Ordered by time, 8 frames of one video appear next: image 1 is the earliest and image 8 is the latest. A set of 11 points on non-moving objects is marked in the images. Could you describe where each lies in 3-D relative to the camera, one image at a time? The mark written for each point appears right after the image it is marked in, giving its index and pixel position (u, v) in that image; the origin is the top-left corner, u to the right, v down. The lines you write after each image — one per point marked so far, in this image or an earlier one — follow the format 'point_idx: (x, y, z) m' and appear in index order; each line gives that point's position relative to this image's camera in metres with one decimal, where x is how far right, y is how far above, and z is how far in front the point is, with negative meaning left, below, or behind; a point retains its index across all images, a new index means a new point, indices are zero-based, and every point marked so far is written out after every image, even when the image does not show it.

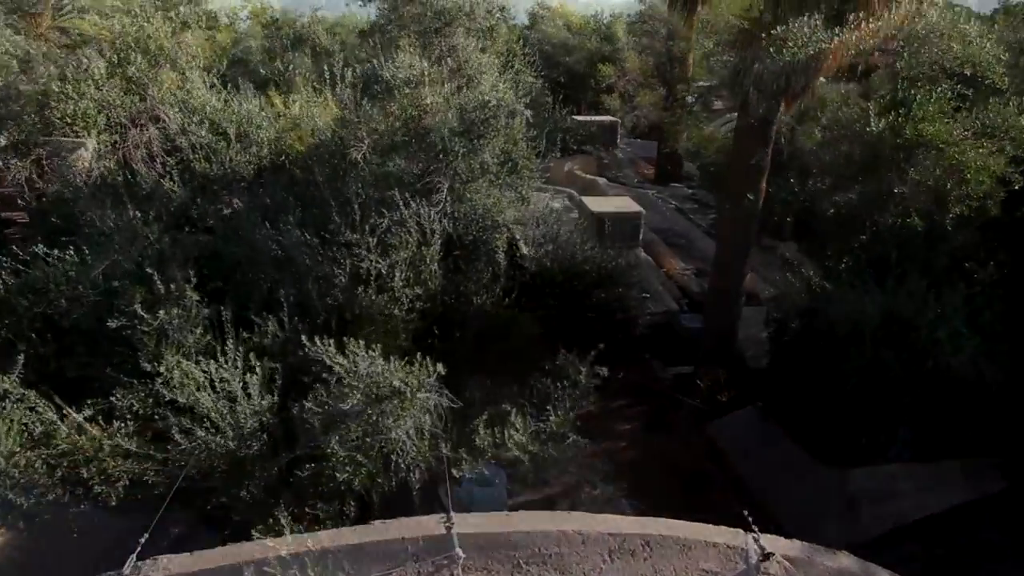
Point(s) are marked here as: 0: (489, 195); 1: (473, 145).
0: (-0.3, +1.3, +7.7) m
1: (-0.5, +2.0, +7.7) m
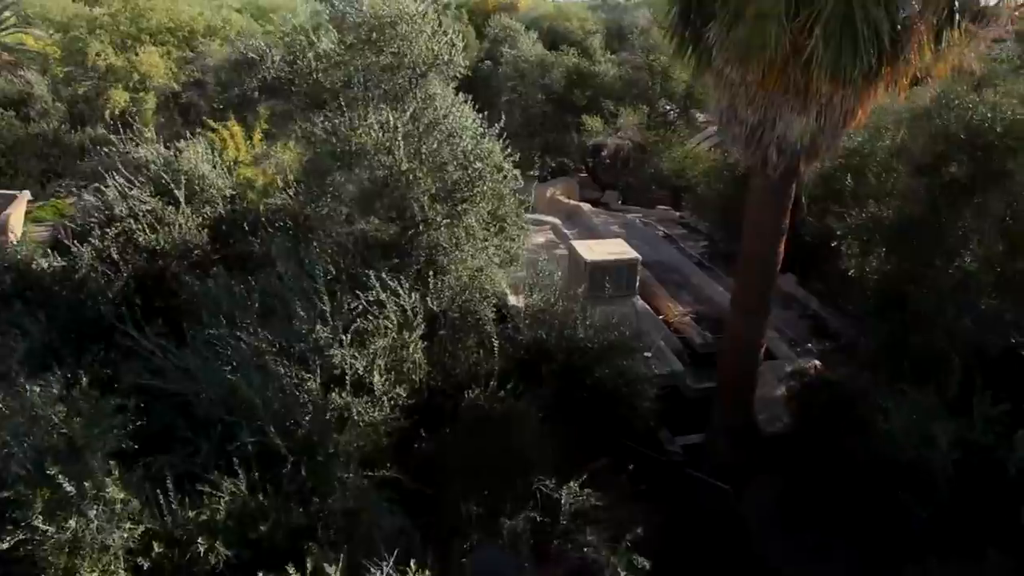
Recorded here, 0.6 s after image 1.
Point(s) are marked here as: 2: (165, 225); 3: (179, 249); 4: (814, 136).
0: (-0.4, +0.3, +6.8) m
1: (-0.7, +1.0, +6.9) m
2: (-4.6, +0.8, +7.4) m
3: (-4.3, +0.5, +7.2) m
4: (+3.0, +1.5, +5.6) m
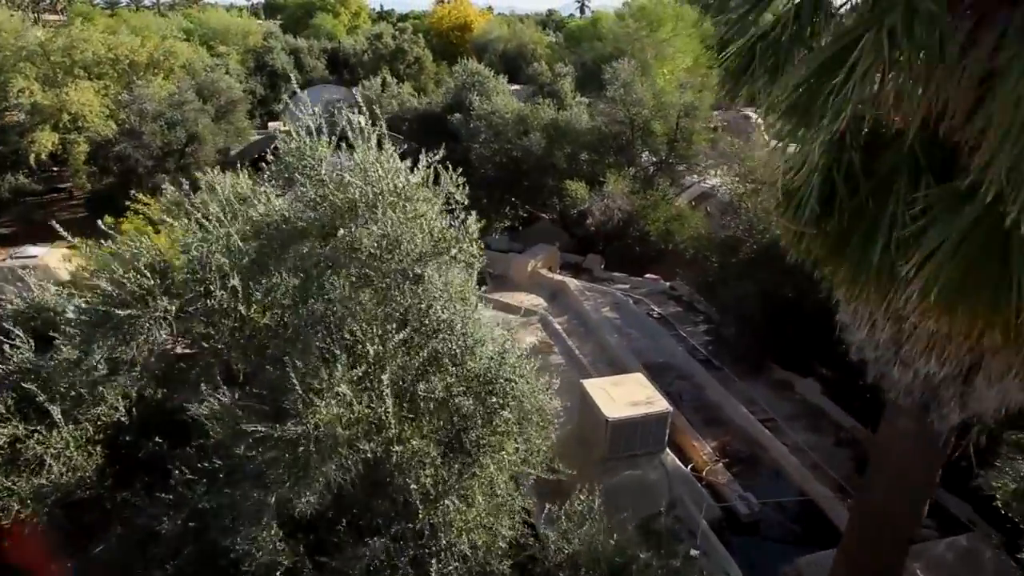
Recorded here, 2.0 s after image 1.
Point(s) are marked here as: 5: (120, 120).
0: (-0.1, -2.0, +4.7) m
1: (-0.4, -1.4, +4.7) m
2: (-4.3, -1.6, +5.0) m
3: (-4.0, -2.0, +4.8) m
4: (+3.4, -0.7, +3.7) m
5: (-13.0, +5.6, +18.6) m
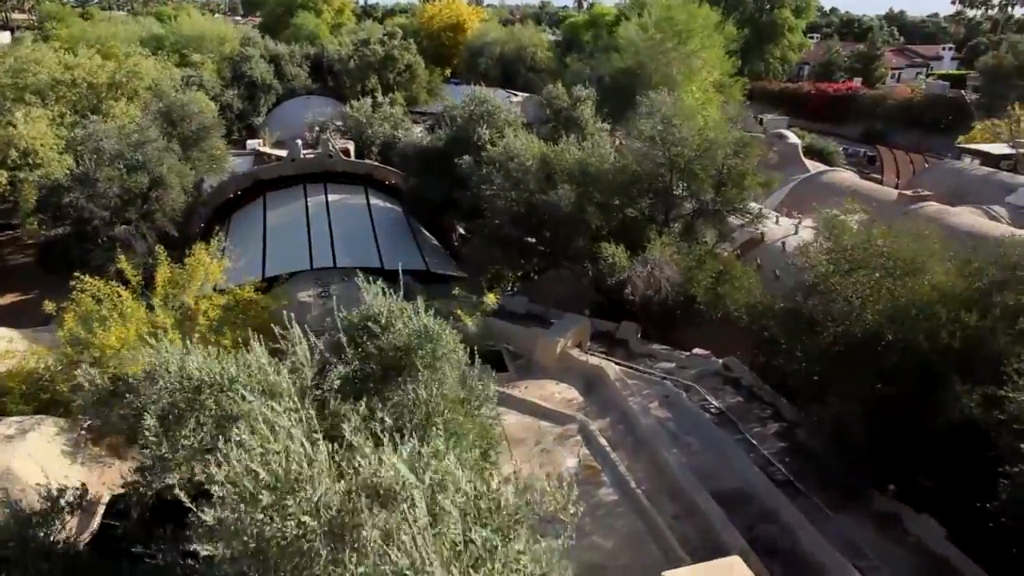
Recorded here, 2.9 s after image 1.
0: (+0.6, -3.8, +2.6) m
1: (+0.3, -3.2, +2.6) m
2: (-3.6, -3.6, +2.9) m
3: (-3.3, -3.9, +2.7) m
4: (+4.1, -2.5, +1.7) m
5: (-12.7, +3.7, +16.3) m
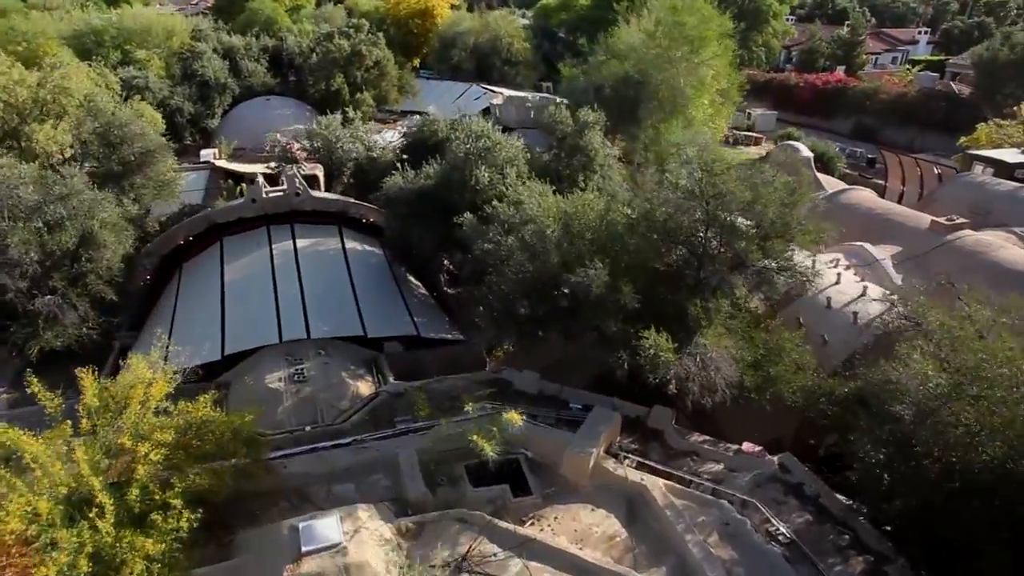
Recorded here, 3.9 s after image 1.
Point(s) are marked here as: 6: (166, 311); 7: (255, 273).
0: (+1.4, -5.7, +0.8) m
1: (+1.1, -5.0, +0.8) m
2: (-2.8, -5.5, +0.8) m
3: (-2.5, -5.8, +0.7) m
4: (+4.9, -4.3, 0.0) m
5: (-12.7, +2.0, +13.5) m
6: (-8.4, -0.6, +13.7) m
7: (-6.4, +0.4, +13.9) m
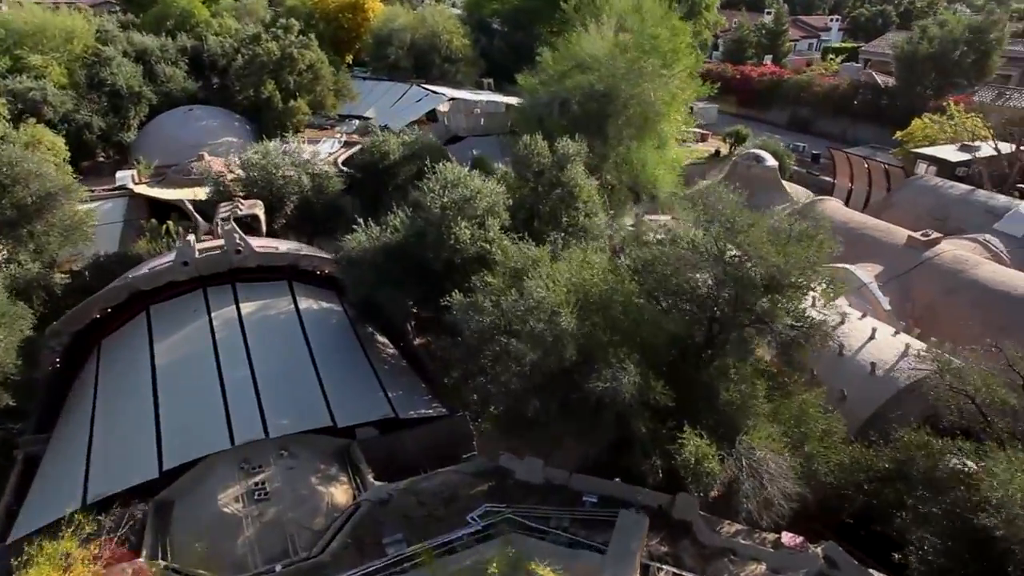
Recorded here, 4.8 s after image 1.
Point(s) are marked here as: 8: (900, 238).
0: (+2.7, -7.1, -0.4) m
1: (+2.4, -6.5, -0.5) m
2: (-1.5, -7.2, -0.8) m
3: (-1.1, -7.5, -0.9) m
4: (+6.2, -5.6, -0.9) m
5: (-13.0, 0.0, +10.7) m
6: (-8.6, -2.4, +11.3) m
7: (-6.6, -1.3, +11.7) m
8: (+12.6, +1.6, +18.2) m
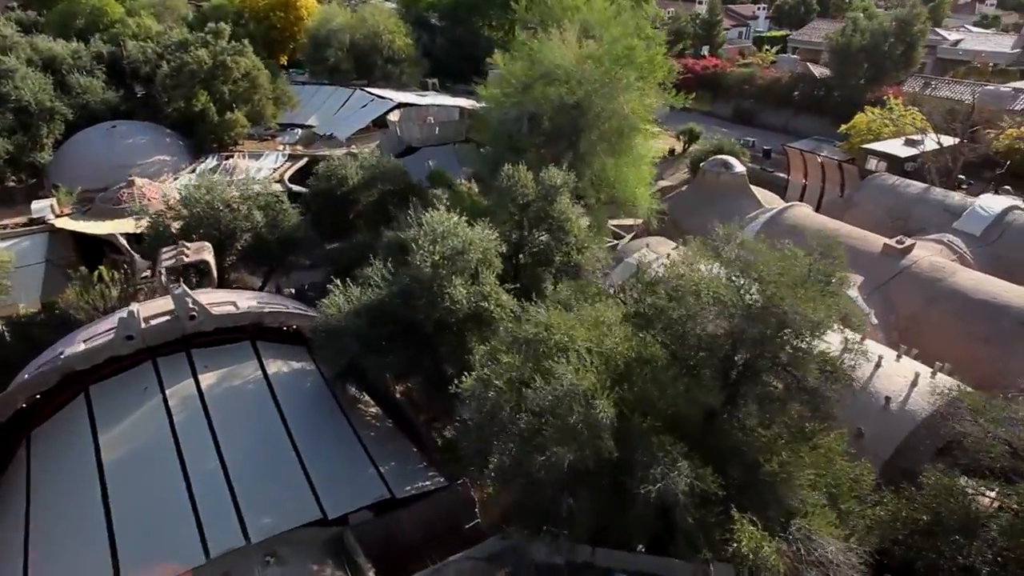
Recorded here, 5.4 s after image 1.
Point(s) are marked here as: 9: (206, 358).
0: (+4.1, -8.1, -1.0) m
1: (+3.8, -7.5, -1.1) m
2: (0.0, -8.4, -1.8) m
3: (+0.4, -8.7, -1.9) m
4: (+7.6, -6.4, -1.2) m
5: (-12.8, -1.8, +8.5) m
6: (-8.4, -3.9, +9.6) m
7: (-6.6, -2.7, +10.1) m
8: (+11.8, +1.4, +18.2) m
9: (-6.3, -1.4, +11.5) m
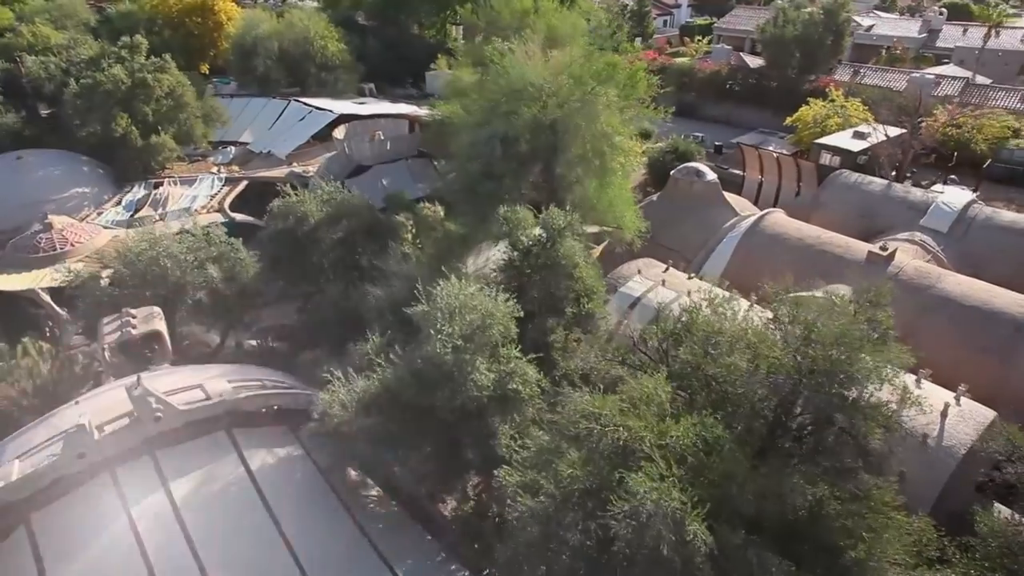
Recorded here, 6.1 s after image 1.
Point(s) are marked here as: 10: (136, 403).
0: (+6.2, -9.0, -1.6) m
1: (+5.8, -8.5, -1.8) m
2: (+2.2, -9.6, -2.8) m
3: (+2.6, -9.9, -2.8) m
4: (+9.5, -7.1, -1.5) m
5: (-12.0, -3.9, +6.2) m
6: (-7.6, -5.7, +7.6) m
7: (-5.9, -4.3, +8.3) m
8: (+11.2, +1.1, +18.2) m
9: (-5.8, -3.0, +9.7) m
10: (-6.2, -1.9, +9.2) m
